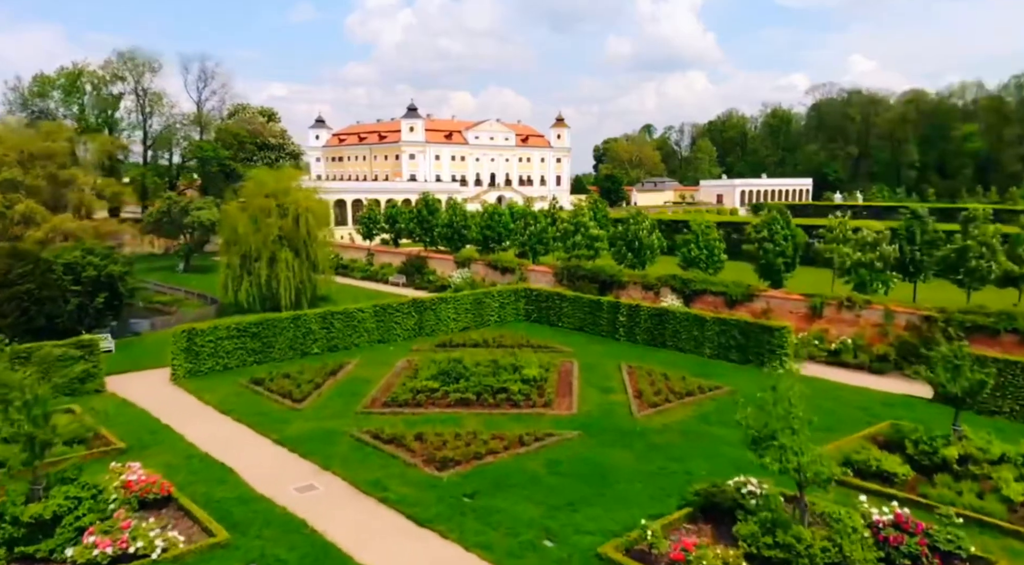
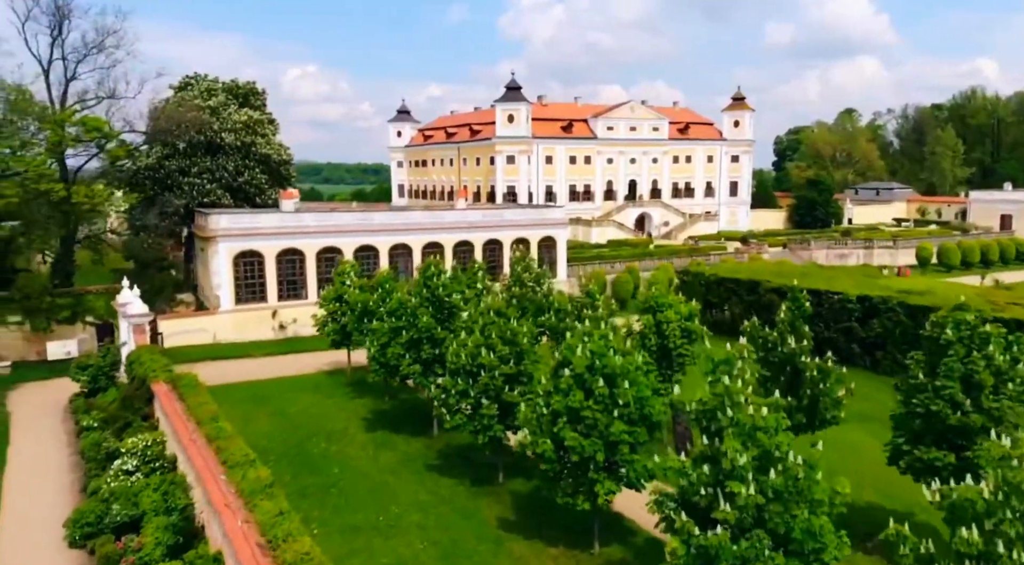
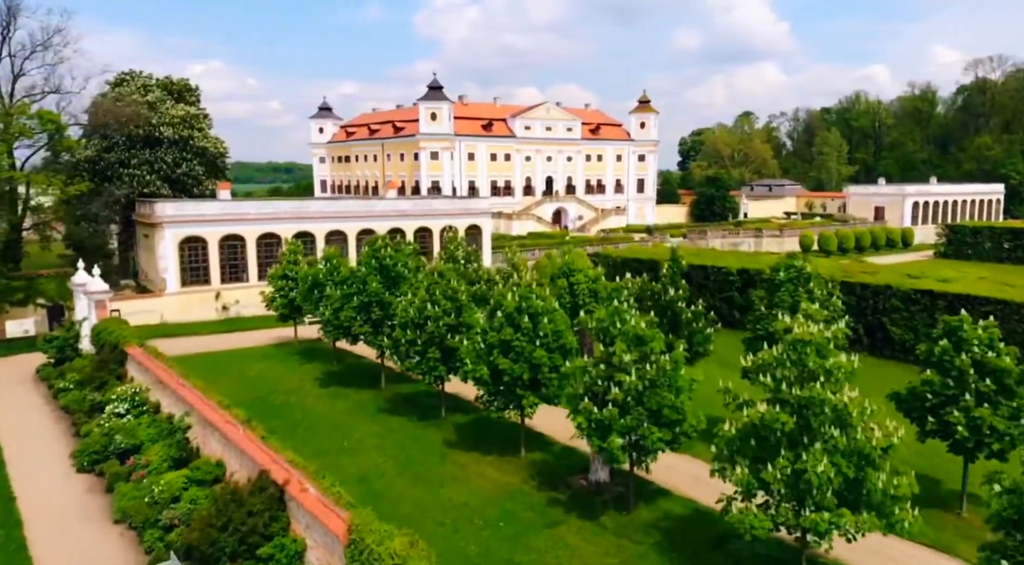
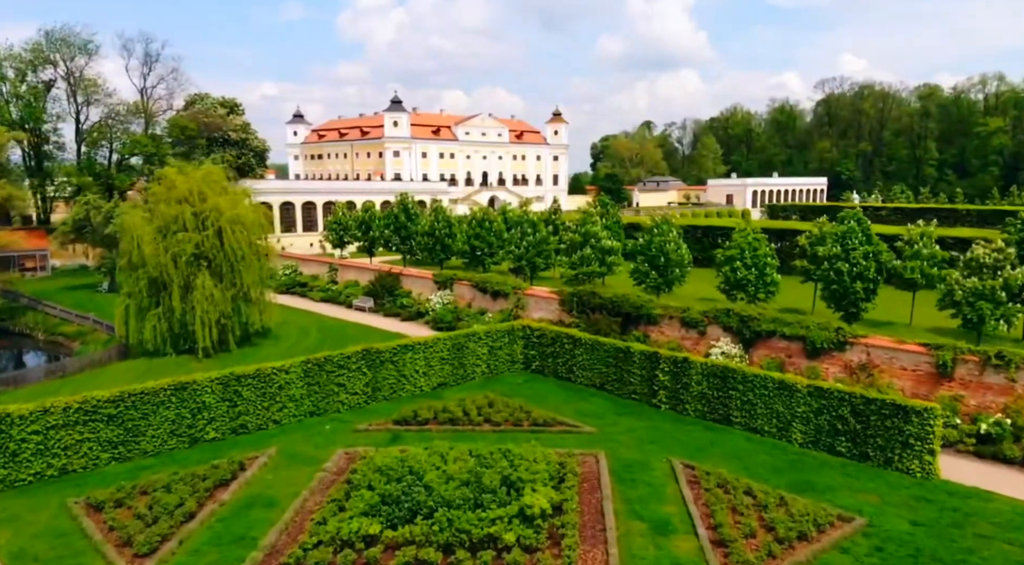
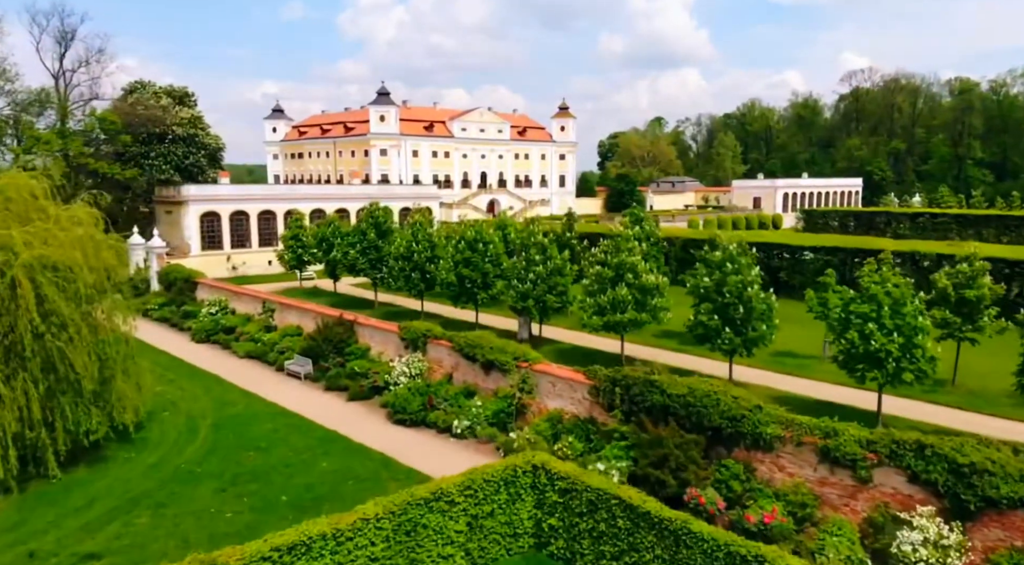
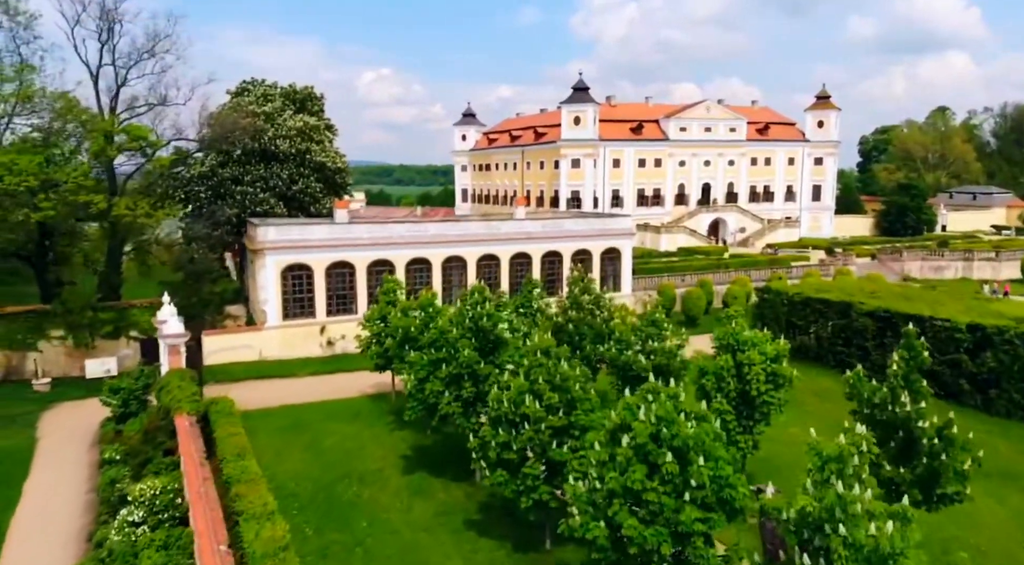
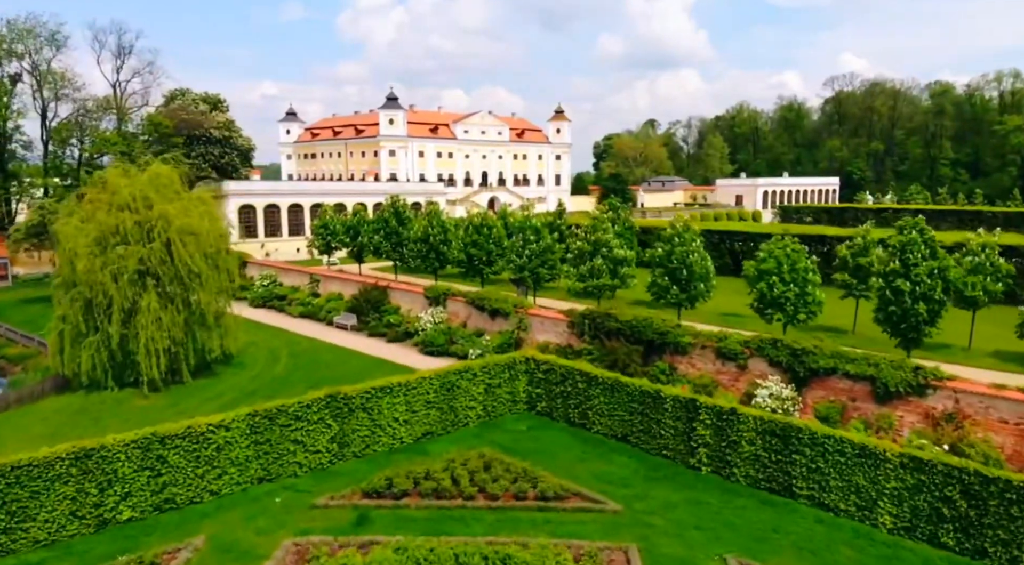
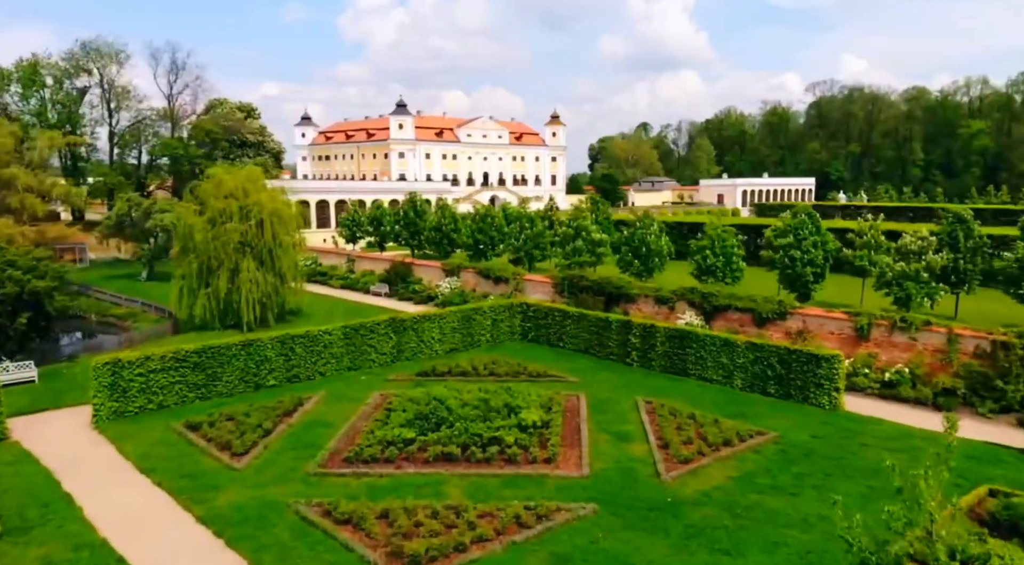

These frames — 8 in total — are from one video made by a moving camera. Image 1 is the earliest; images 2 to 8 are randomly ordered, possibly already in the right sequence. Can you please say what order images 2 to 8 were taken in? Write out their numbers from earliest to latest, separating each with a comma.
8, 4, 7, 5, 3, 2, 6
